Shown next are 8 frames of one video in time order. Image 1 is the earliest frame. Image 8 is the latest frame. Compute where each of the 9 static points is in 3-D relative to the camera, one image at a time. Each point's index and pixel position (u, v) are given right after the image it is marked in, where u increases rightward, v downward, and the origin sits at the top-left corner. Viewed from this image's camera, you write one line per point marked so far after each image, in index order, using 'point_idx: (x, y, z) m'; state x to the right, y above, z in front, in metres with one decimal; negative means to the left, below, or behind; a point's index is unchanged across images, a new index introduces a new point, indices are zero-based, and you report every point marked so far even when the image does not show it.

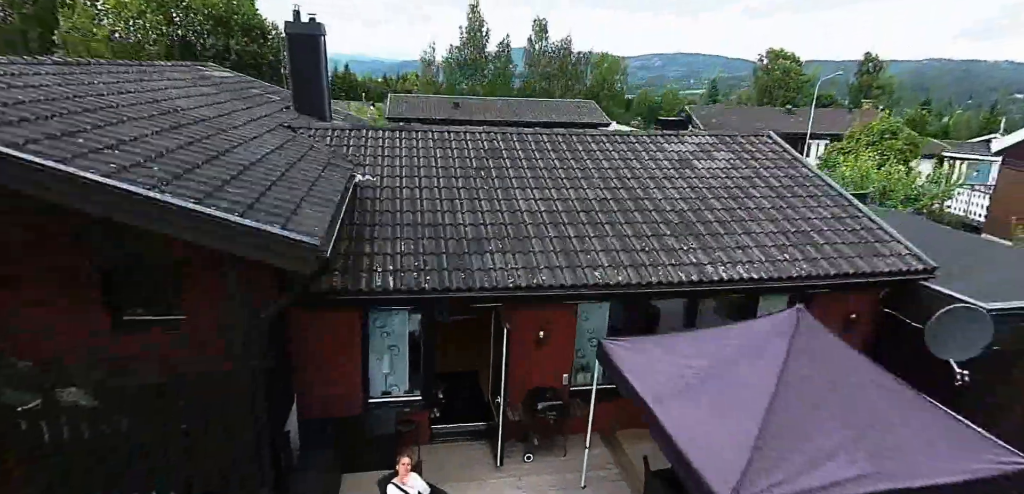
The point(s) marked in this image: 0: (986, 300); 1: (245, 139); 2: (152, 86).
0: (+4.4, -0.5, +4.8) m
1: (-2.7, +1.1, +5.2) m
2: (-3.9, +1.7, +5.7) m
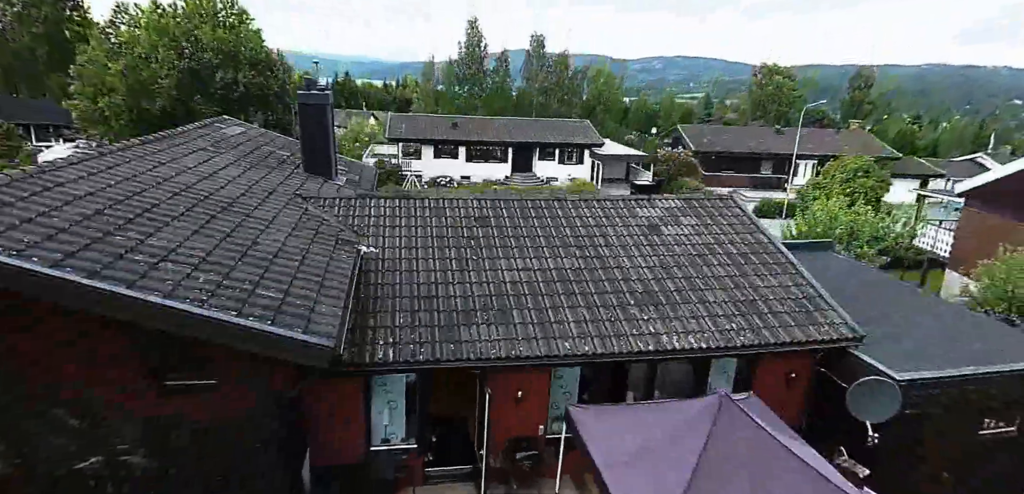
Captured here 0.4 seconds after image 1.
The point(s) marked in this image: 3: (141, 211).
0: (+4.2, -1.4, +5.6) m
1: (-2.8, +0.3, +6.0) m
2: (-4.1, +0.9, +6.5) m
3: (-3.7, +0.4, +5.1) m
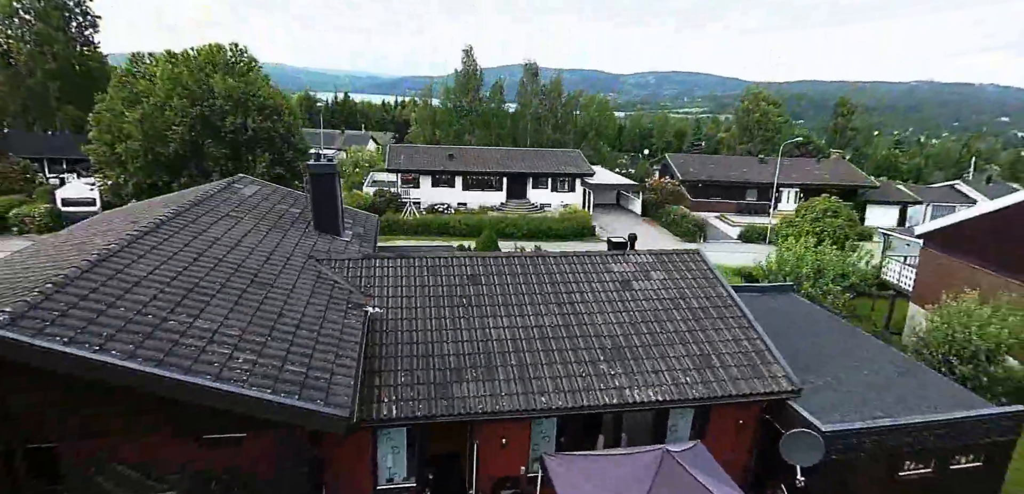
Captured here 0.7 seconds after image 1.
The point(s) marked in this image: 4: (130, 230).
0: (+4.0, -2.2, +6.6) m
1: (-3.0, -0.6, +7.0) m
2: (-4.3, 0.0, +7.5) m
3: (-3.9, -0.5, +6.1) m
4: (-5.4, +0.2, +7.4) m
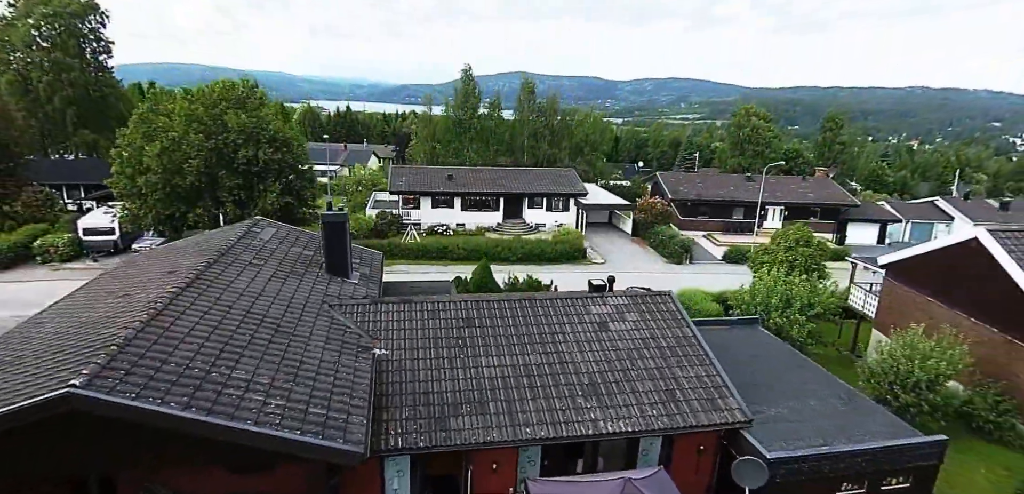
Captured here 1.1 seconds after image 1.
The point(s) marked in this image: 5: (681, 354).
0: (+3.8, -3.0, +7.7) m
1: (-3.2, -1.5, +8.1) m
2: (-4.4, -0.9, +8.6) m
3: (-4.1, -1.3, +7.2) m
4: (-5.6, -0.6, +8.5) m
5: (+3.0, -1.9, +9.1) m
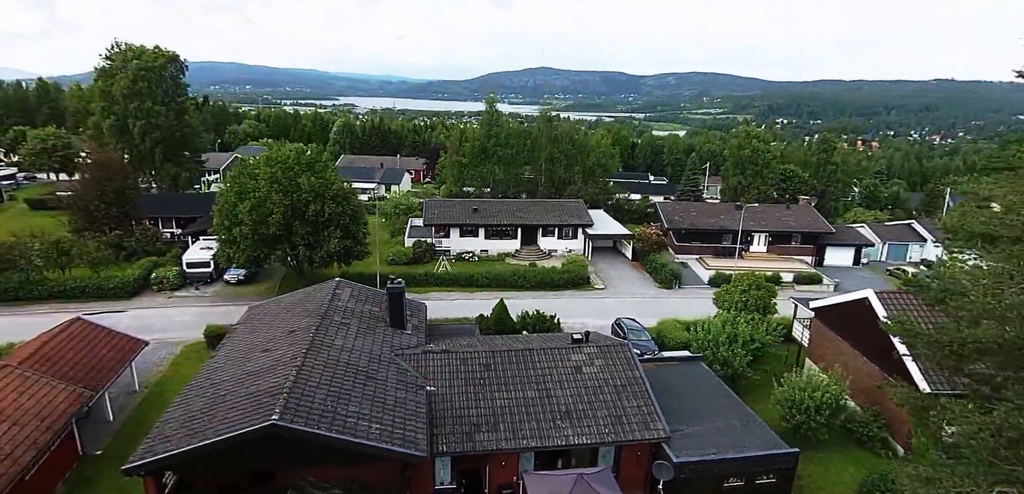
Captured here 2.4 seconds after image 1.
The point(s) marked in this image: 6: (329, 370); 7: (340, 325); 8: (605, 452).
0: (+3.9, -4.9, +12.1) m
1: (-3.1, -3.4, +12.9) m
2: (-4.3, -2.8, +13.4) m
3: (-4.0, -3.3, +12.0) m
4: (-5.5, -2.5, +13.3) m
5: (+3.1, -3.7, +13.5) m
6: (-4.4, -3.0, +12.6) m
7: (-4.9, -2.2, +14.7) m
8: (+2.3, -5.1, +12.9) m
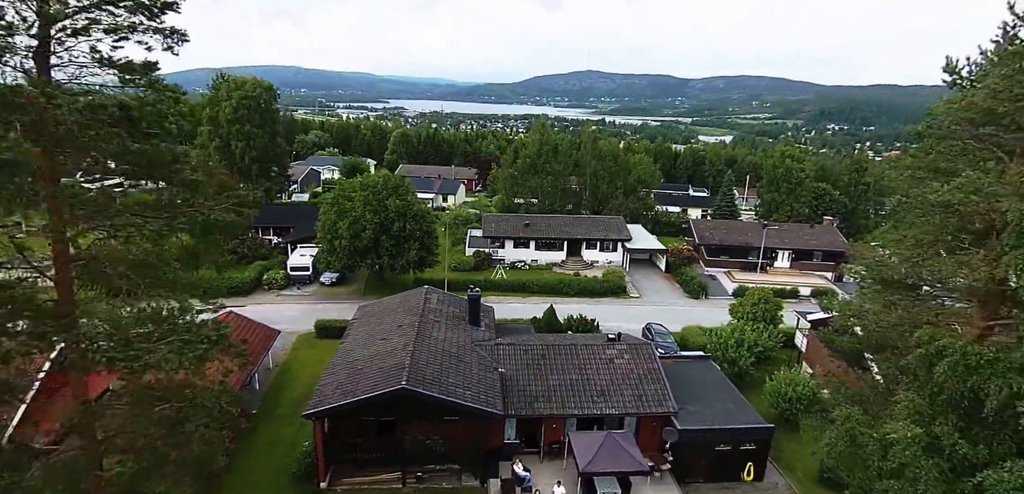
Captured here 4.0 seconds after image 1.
0: (+5.5, -5.7, +16.6) m
1: (-1.5, -4.0, +17.9) m
2: (-2.6, -3.4, +18.5) m
3: (-2.4, -4.0, +17.1) m
4: (-3.8, -3.2, +18.5) m
5: (+4.8, -4.6, +18.1) m
6: (-2.7, -3.6, +17.7) m
7: (-3.0, -2.9, +19.8) m
8: (+3.9, -5.9, +17.5) m
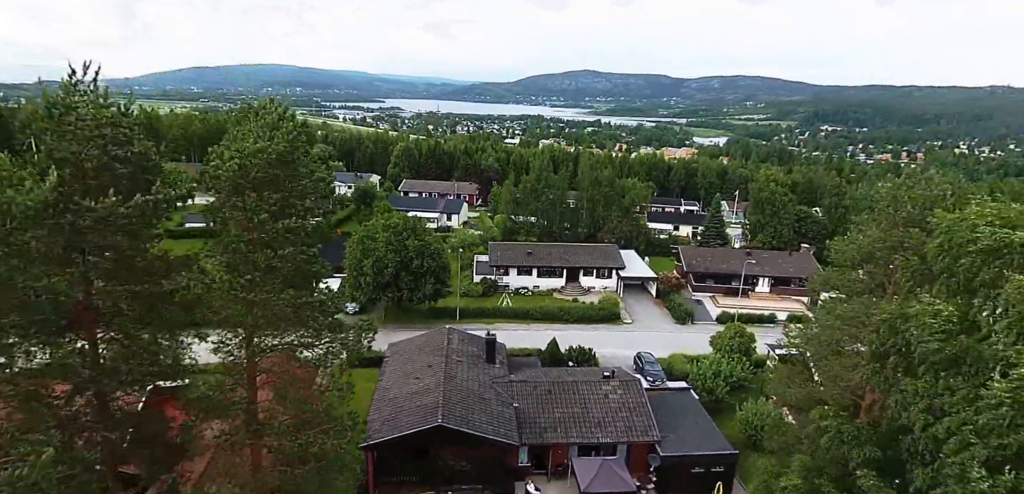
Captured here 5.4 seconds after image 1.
0: (+6.0, -8.0, +20.3) m
1: (-1.0, -6.4, +21.5) m
2: (-2.1, -5.7, +22.1) m
3: (-1.9, -6.3, +20.7) m
4: (-3.3, -5.5, +22.1) m
5: (+5.3, -6.9, +21.8) m
6: (-2.2, -5.9, +21.3) m
7: (-2.5, -5.2, +23.4) m
8: (+4.4, -8.2, +21.2) m
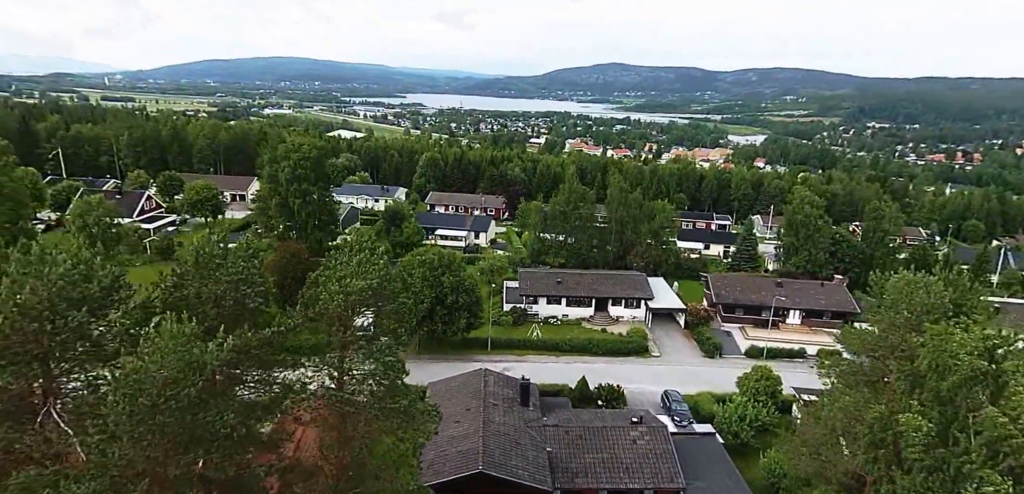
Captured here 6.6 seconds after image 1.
0: (+7.4, -10.6, +21.7) m
1: (+0.5, -8.9, +23.3) m
2: (-0.6, -8.3, +24.0) m
3: (-0.5, -8.8, +22.6) m
4: (-1.7, -8.0, +24.1) m
5: (+6.8, -9.4, +23.2) m
6: (-0.8, -8.5, +23.2) m
7: (-0.9, -7.7, +25.3) m
8: (+5.9, -10.8, +22.6) m
